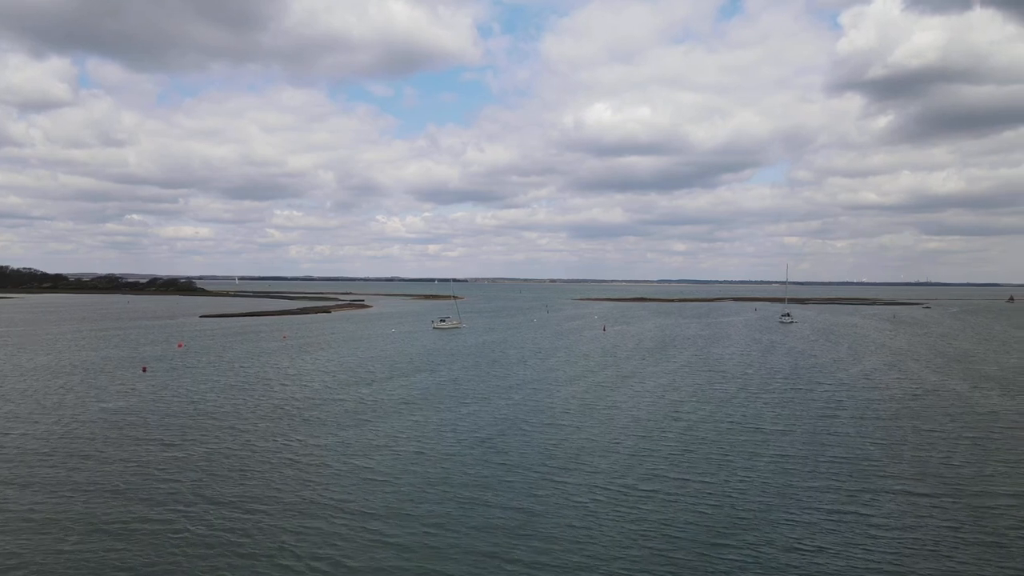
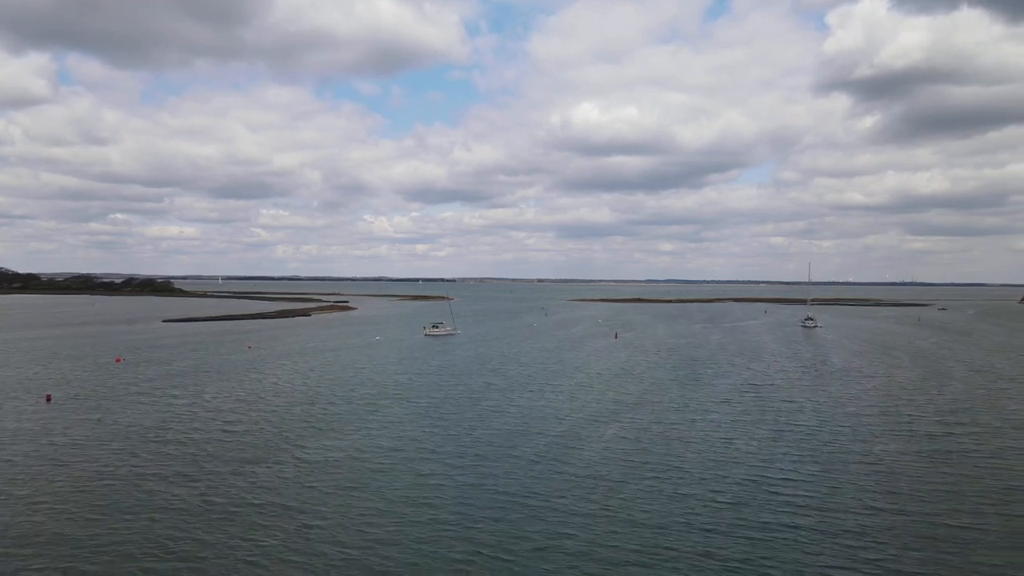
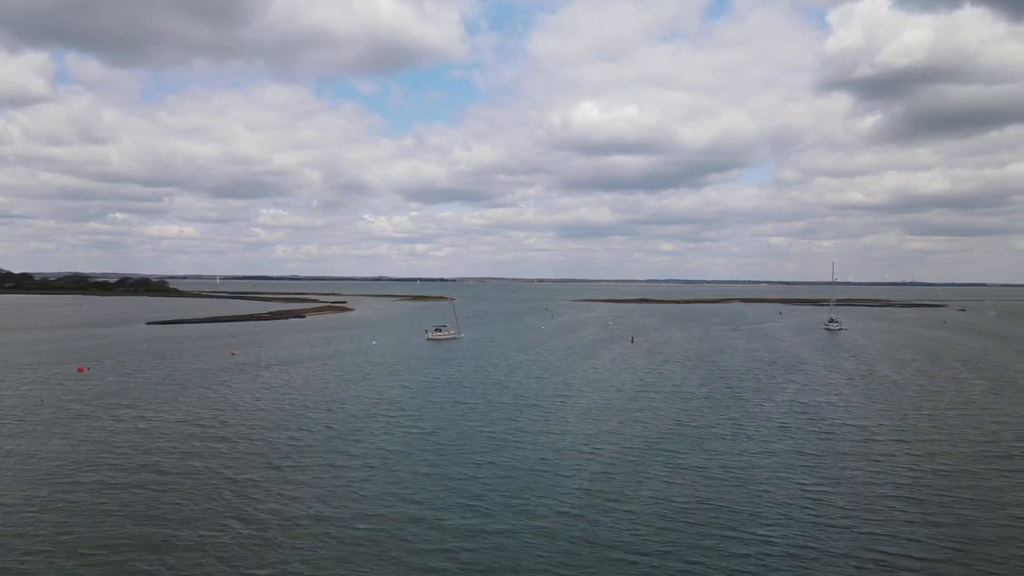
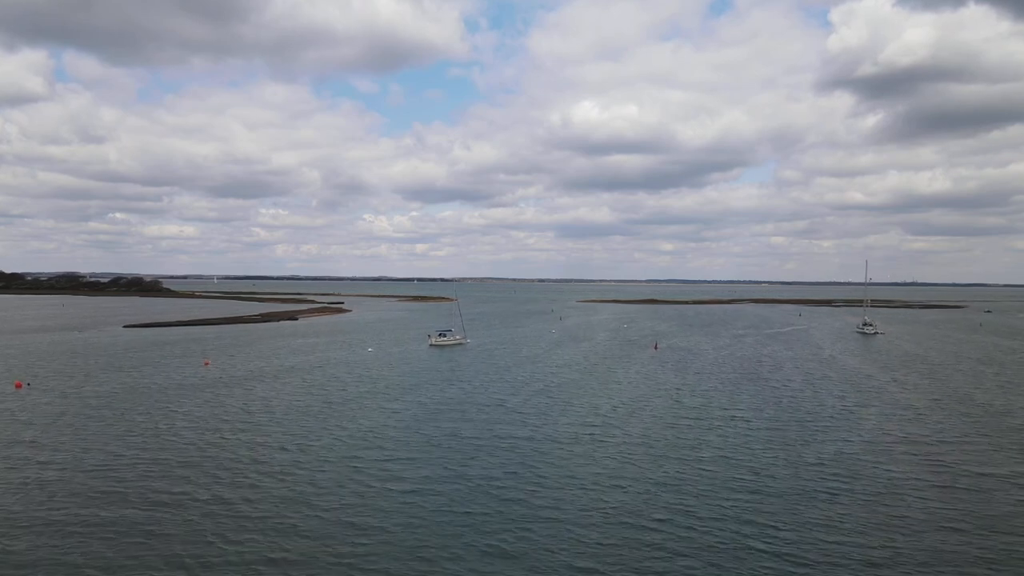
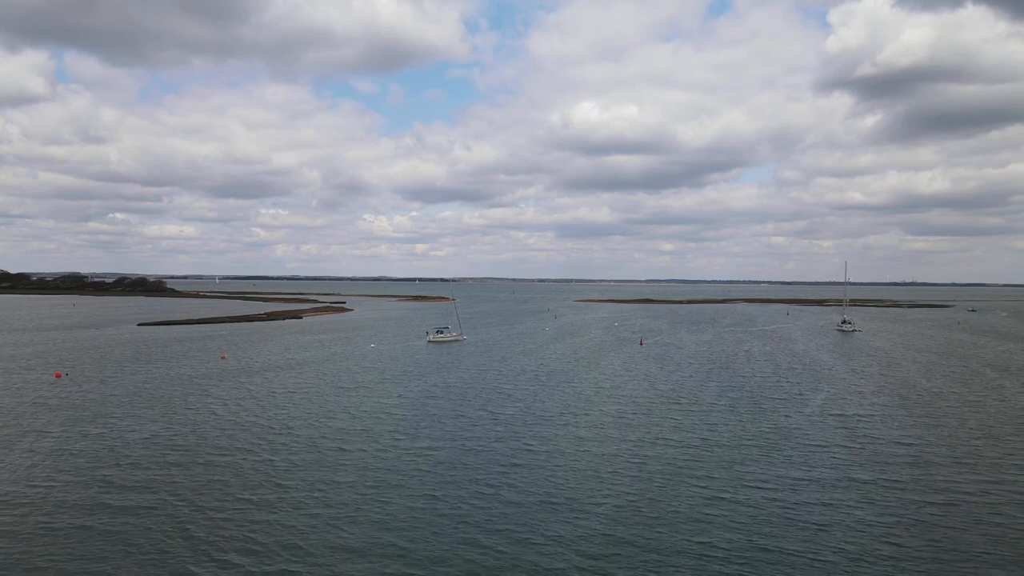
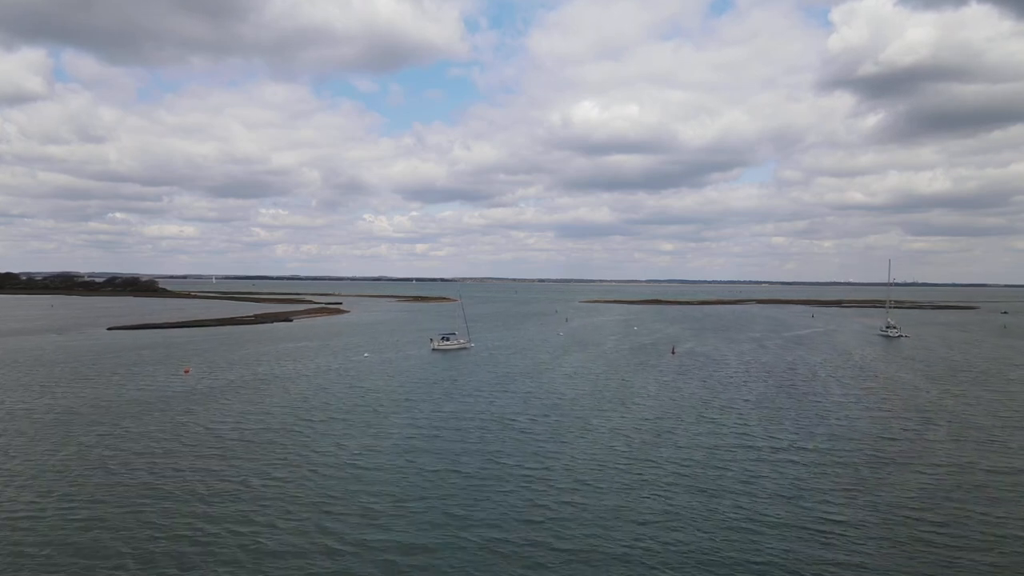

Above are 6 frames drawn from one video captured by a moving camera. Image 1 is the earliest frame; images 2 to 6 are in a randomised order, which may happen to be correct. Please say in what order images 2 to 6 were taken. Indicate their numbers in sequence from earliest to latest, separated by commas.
2, 3, 5, 4, 6
